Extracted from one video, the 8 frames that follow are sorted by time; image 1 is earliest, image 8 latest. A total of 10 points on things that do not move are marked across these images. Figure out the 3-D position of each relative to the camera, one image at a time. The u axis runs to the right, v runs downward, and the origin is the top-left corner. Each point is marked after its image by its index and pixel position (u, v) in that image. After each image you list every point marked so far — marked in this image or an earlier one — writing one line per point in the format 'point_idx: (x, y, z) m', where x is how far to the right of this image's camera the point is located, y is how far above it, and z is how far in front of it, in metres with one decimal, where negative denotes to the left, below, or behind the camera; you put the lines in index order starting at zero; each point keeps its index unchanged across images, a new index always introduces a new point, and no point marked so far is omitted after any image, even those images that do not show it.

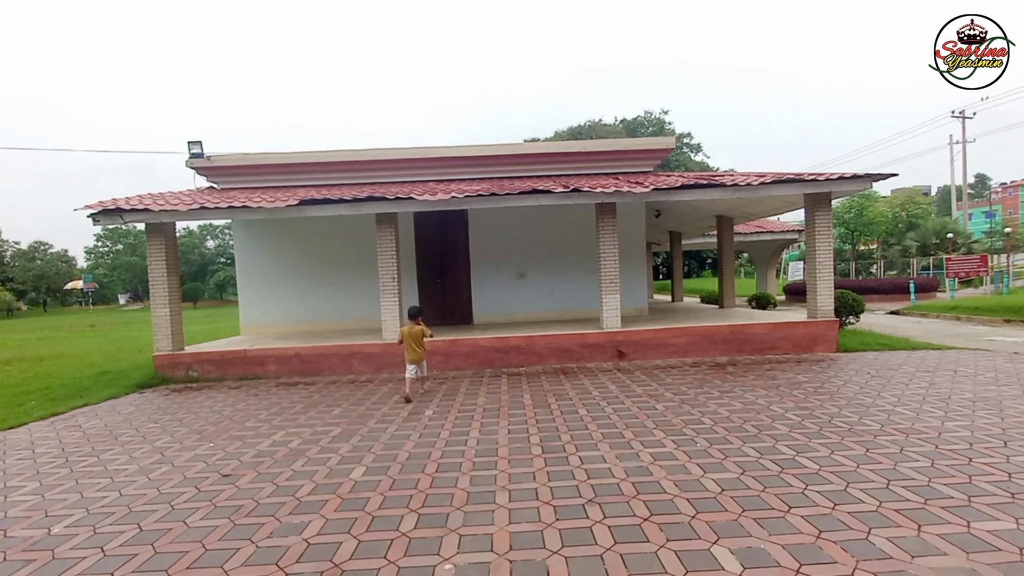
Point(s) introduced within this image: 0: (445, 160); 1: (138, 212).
0: (-2.0, +3.8, +9.4) m
1: (-8.8, +1.8, +7.4) m
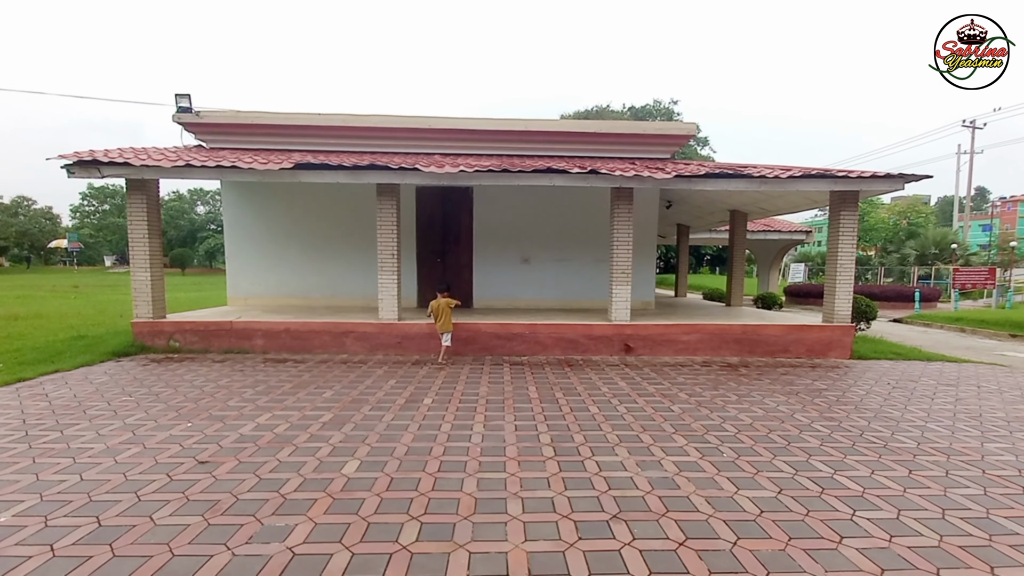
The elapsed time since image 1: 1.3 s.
0: (-1.7, +4.3, +8.7) m
1: (-8.5, +2.6, +6.8) m
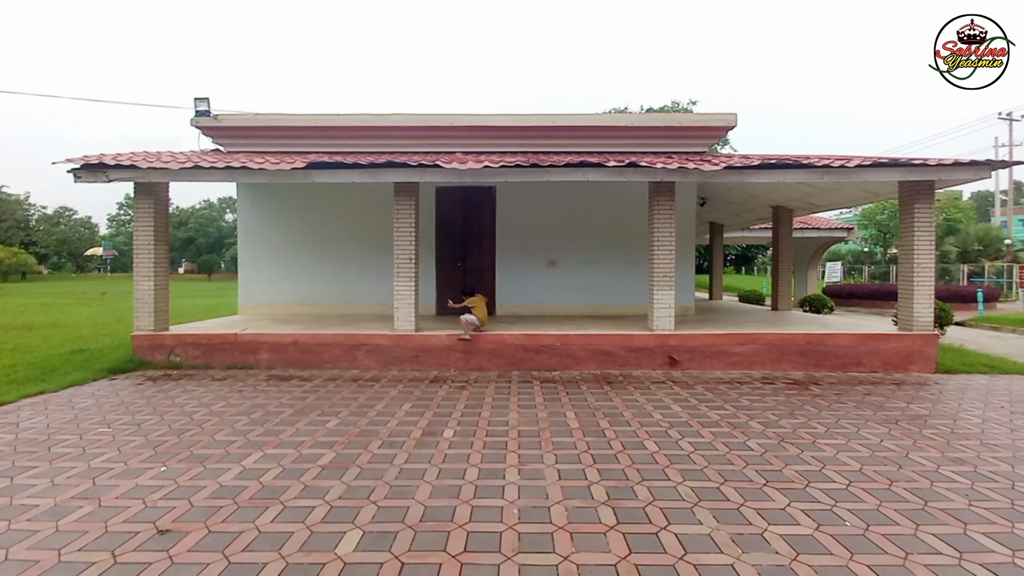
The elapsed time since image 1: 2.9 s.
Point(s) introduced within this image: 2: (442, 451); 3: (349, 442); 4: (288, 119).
0: (-1.0, +4.1, +8.0) m
1: (-7.9, +2.4, +6.2) m
2: (-1.0, -2.2, +4.2) m
3: (-2.3, -2.2, +4.4) m
4: (-5.9, +4.4, +8.0) m
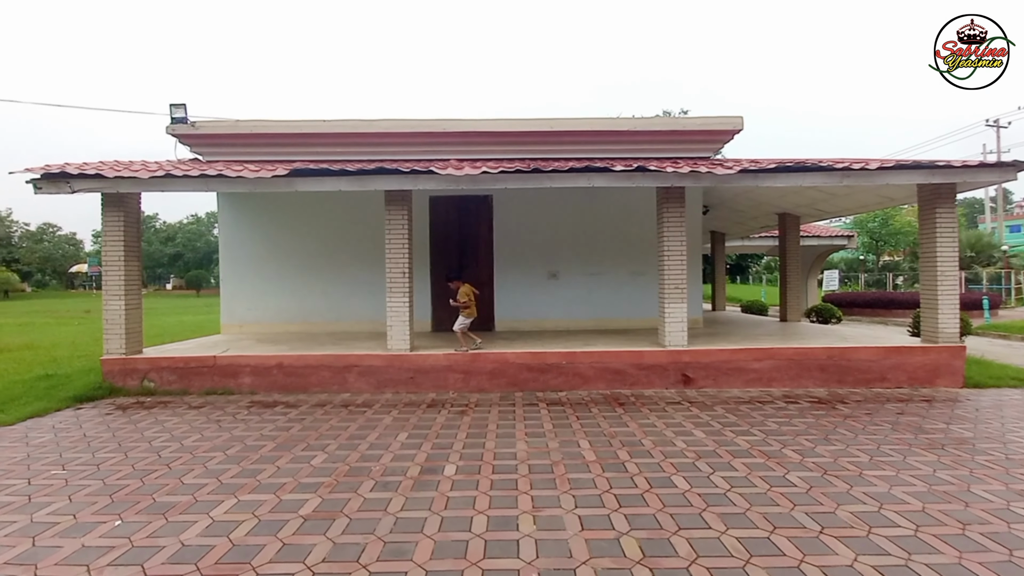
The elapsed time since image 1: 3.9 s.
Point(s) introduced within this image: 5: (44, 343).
0: (-1.1, +3.8, +7.7) m
1: (-7.9, +2.0, +5.8) m
2: (-0.9, -2.4, +3.7) m
3: (-2.2, -2.4, +3.9) m
4: (-5.9, +4.0, +7.6) m
5: (-19.6, -2.3, +13.1) m
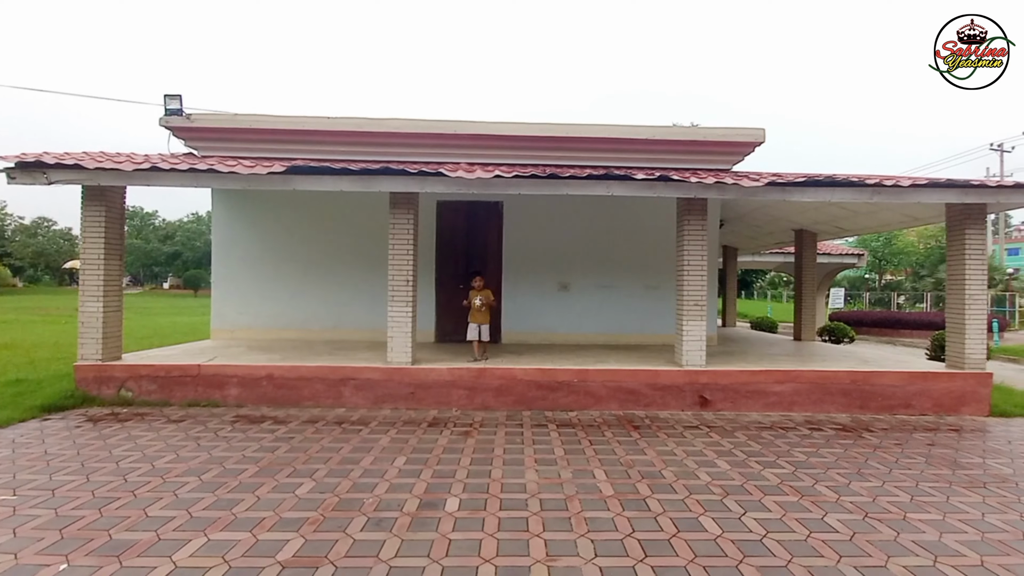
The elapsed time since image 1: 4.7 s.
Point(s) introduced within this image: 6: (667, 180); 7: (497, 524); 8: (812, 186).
0: (-0.8, +3.6, +7.4) m
1: (-7.6, +2.0, +5.4) m
2: (-0.7, -2.6, +3.3) m
3: (-2.1, -2.6, +3.5) m
4: (-5.6, +3.9, +7.2) m
5: (-19.6, -2.1, +12.4) m
6: (+2.7, +1.9, +5.5) m
7: (-0.2, -2.6, +3.4) m
8: (+5.4, +1.8, +5.6) m
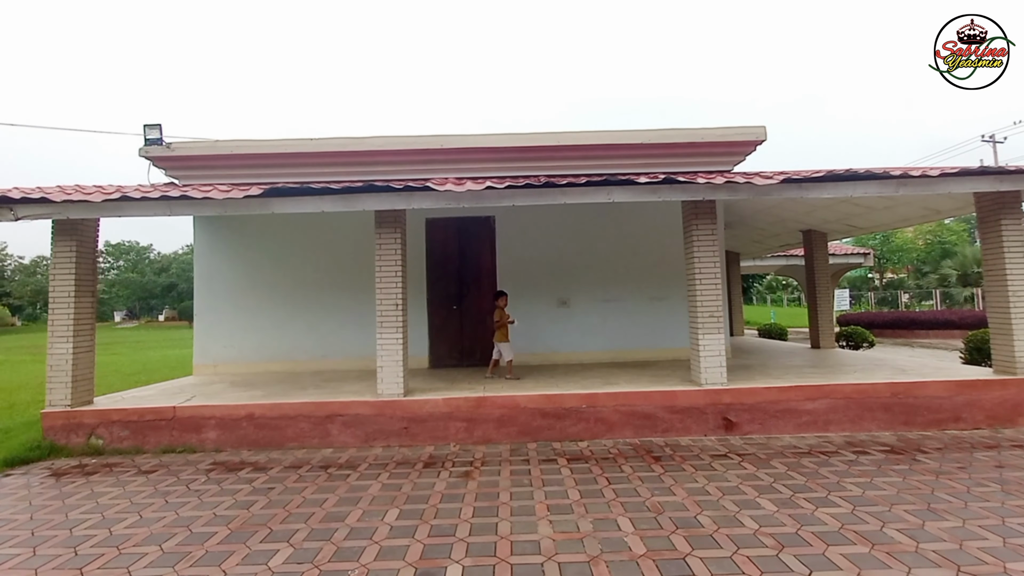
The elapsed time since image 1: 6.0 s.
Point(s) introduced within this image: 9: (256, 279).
0: (-1.0, +3.1, +7.1) m
1: (-7.7, +1.4, +5.0) m
2: (-0.6, -2.8, +2.7) m
3: (-2.0, -2.9, +2.9) m
4: (-5.8, +3.2, +7.0) m
5: (-19.4, -3.7, +12.0) m
6: (+2.6, +1.7, +5.1) m
7: (-0.1, -2.8, +2.8) m
8: (+5.3, +1.7, +5.1) m
9: (-5.9, +0.2, +7.2) m
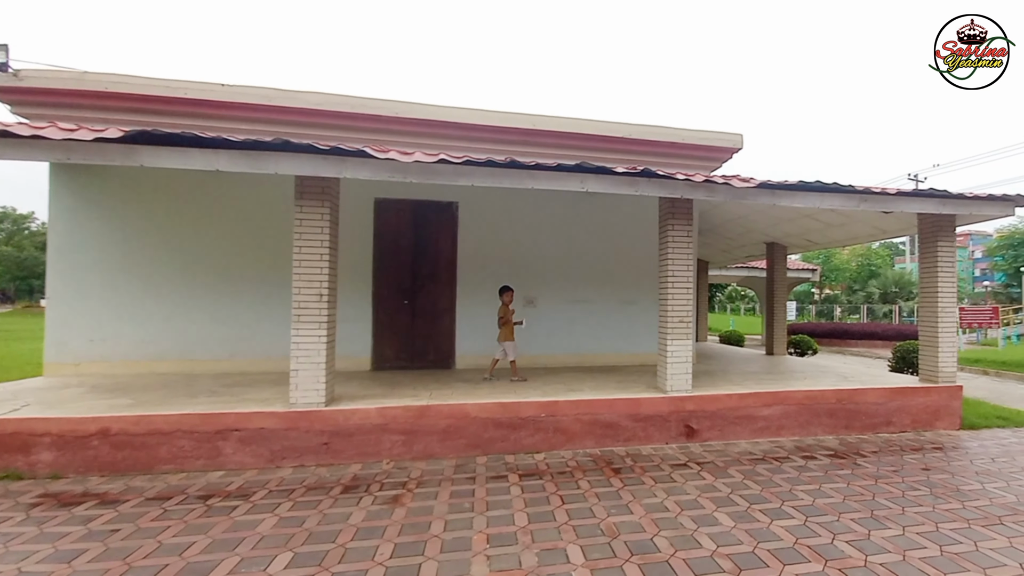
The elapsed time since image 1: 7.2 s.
0: (-1.7, +3.3, +6.2) m
1: (-8.2, +1.8, +3.3) m
2: (-1.1, -2.7, +1.9) m
3: (-2.5, -2.6, +1.9) m
4: (-6.5, +3.6, +5.5) m
5: (-20.9, -2.6, +8.6) m
6: (+2.0, +1.7, +4.6) m
7: (-0.6, -2.7, +2.1) m
8: (+4.7, +1.6, +5.1) m
9: (-6.7, +0.6, +5.6) m
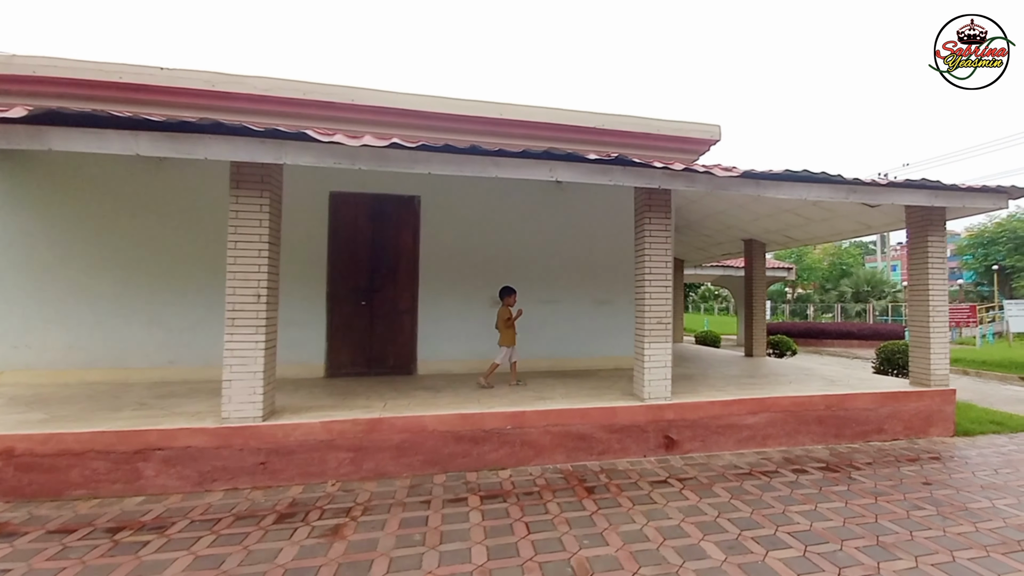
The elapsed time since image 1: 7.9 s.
0: (-2.3, +3.3, +5.8) m
1: (-8.7, +1.8, +2.8) m
2: (-1.6, -2.6, +1.4) m
3: (-2.9, -2.6, +1.4) m
4: (-7.0, +3.6, +5.0) m
5: (-21.5, -2.7, +7.9) m
6: (+1.5, +1.7, +4.3) m
7: (-1.0, -2.6, +1.6) m
8: (+4.1, +1.6, +4.7) m
9: (-7.3, +0.6, +5.2) m
